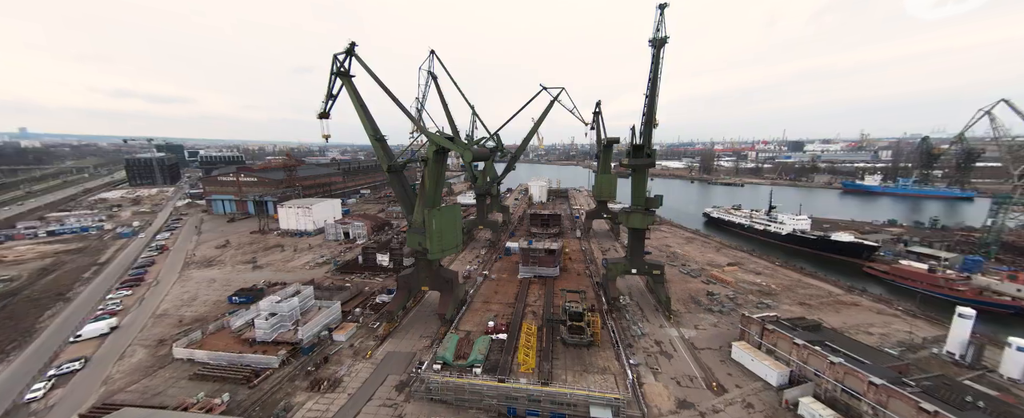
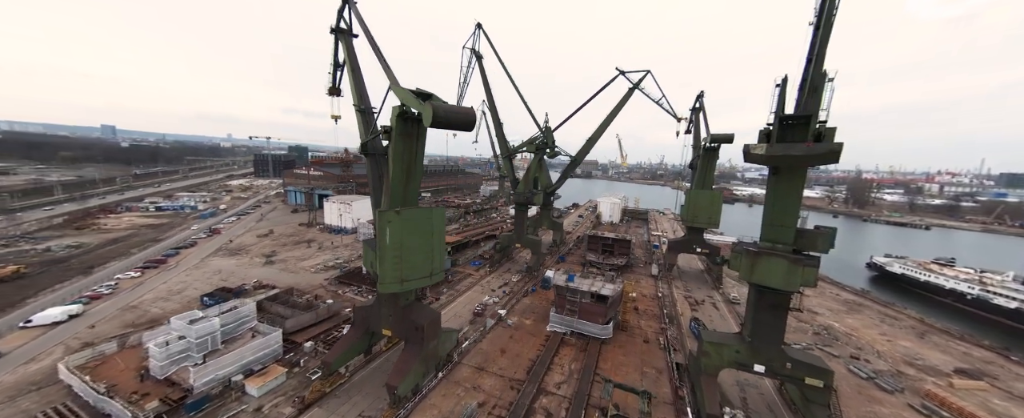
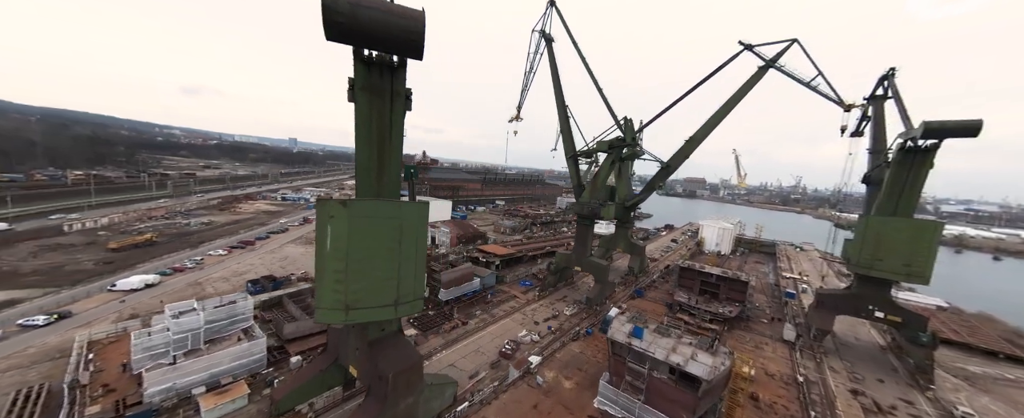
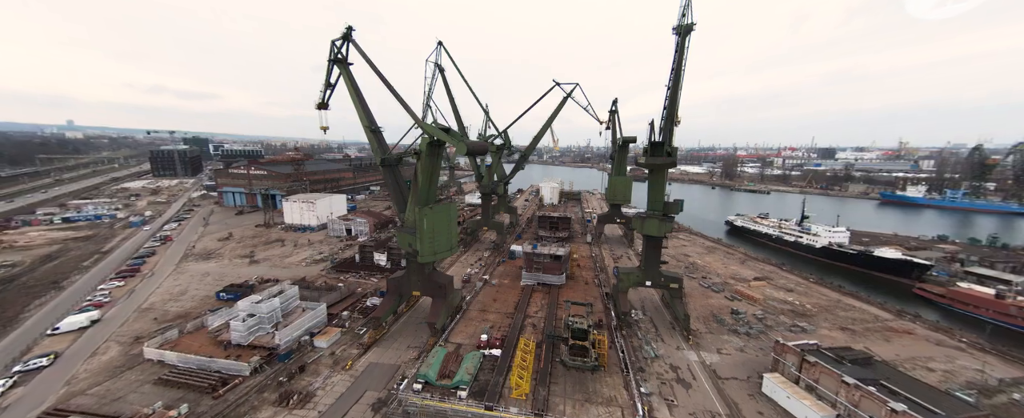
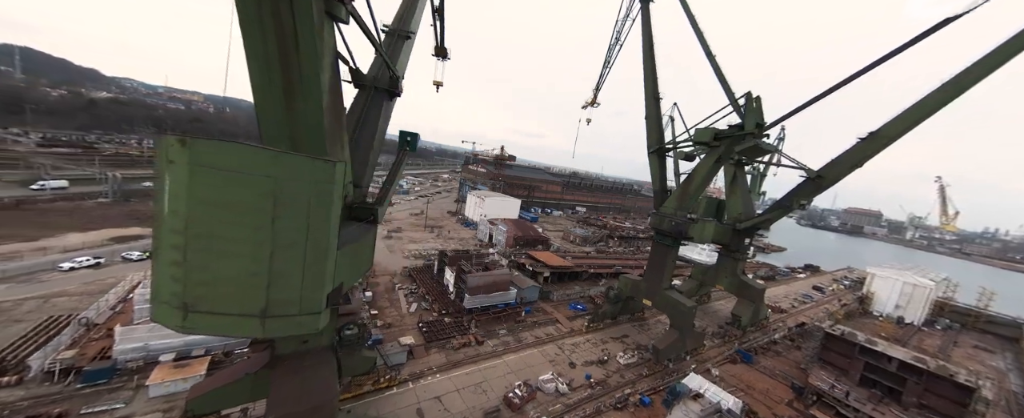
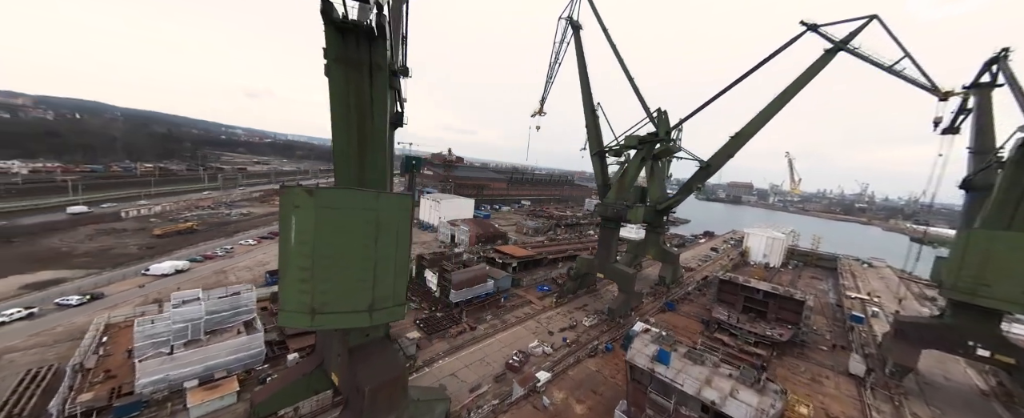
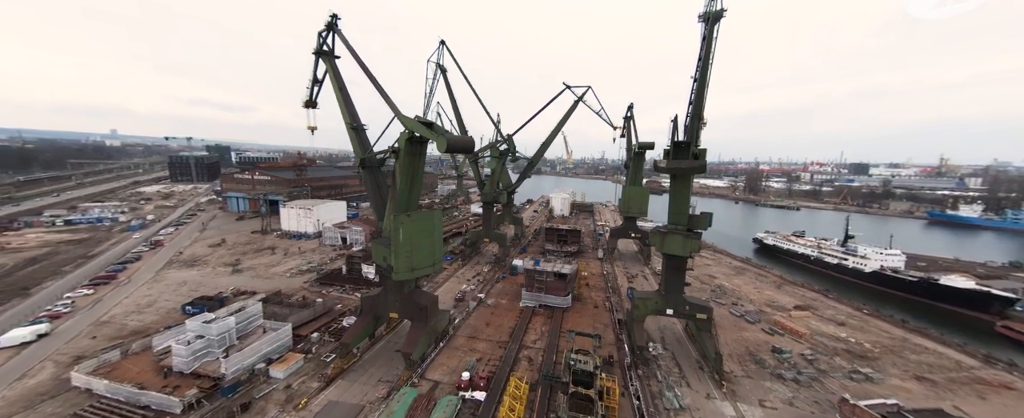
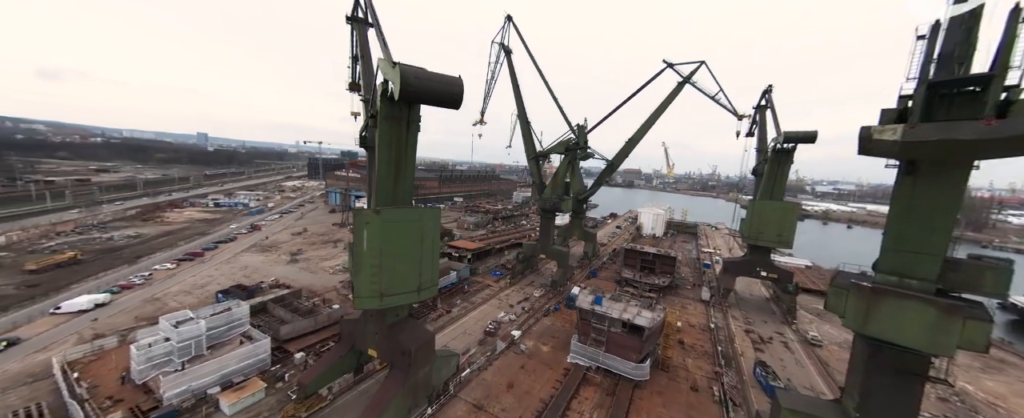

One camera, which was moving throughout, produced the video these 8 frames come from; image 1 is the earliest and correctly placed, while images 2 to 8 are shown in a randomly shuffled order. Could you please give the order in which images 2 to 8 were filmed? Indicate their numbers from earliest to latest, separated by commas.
4, 7, 2, 8, 3, 6, 5
